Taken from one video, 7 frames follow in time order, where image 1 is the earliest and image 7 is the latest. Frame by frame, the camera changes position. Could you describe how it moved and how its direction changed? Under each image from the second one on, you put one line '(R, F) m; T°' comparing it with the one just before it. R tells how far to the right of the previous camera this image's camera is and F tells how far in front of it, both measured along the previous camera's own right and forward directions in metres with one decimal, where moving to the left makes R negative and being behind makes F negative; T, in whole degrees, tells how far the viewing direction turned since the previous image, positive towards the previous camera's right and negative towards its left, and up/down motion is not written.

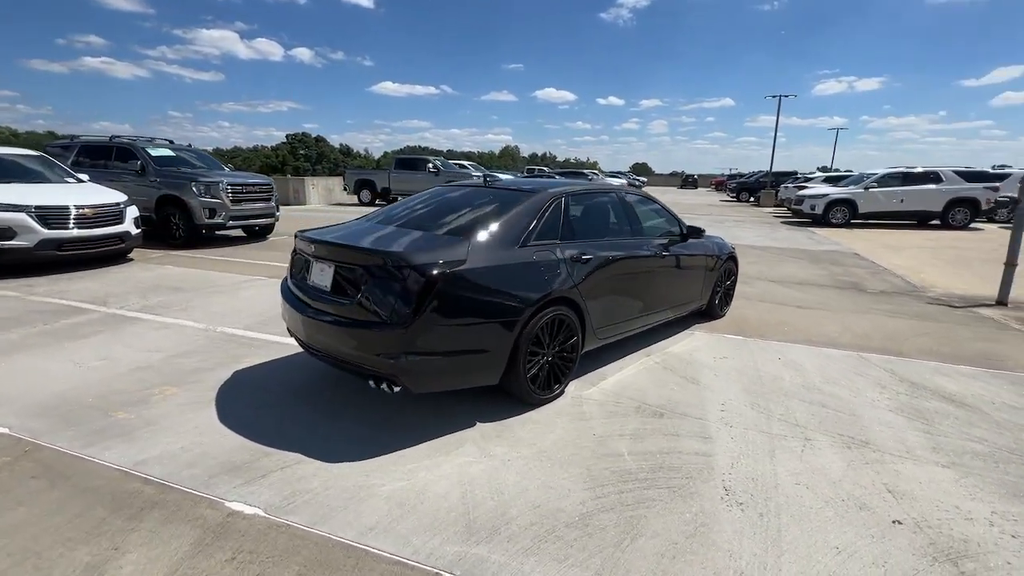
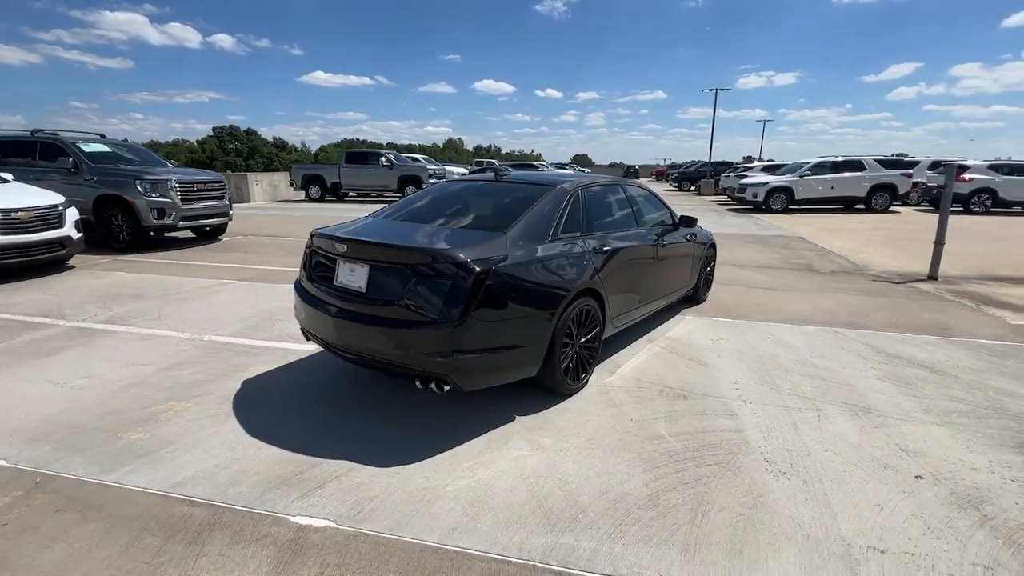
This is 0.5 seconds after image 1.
(-0.7, 0.0) m; +6°
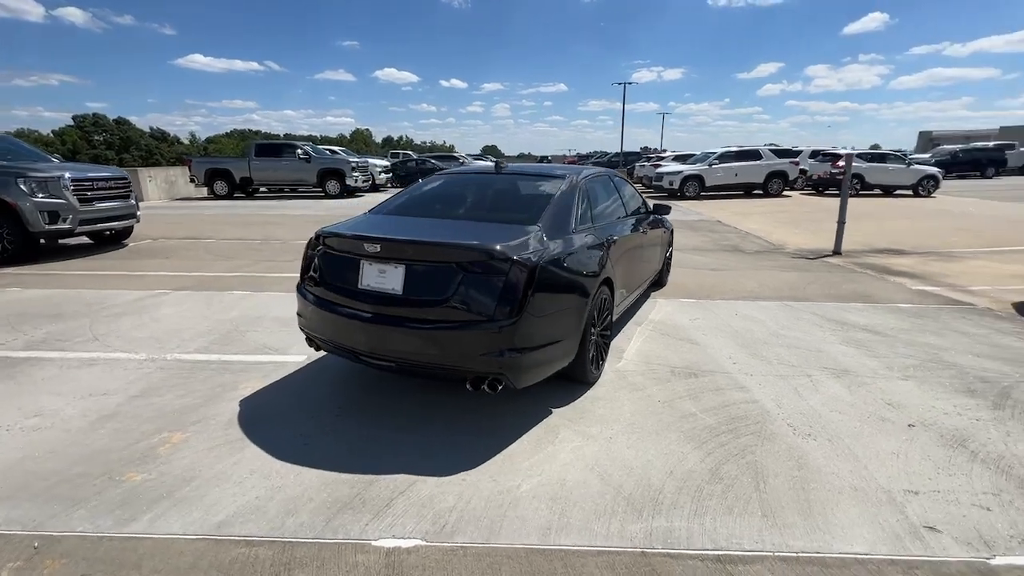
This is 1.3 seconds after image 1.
(-0.9, +0.1) m; +10°
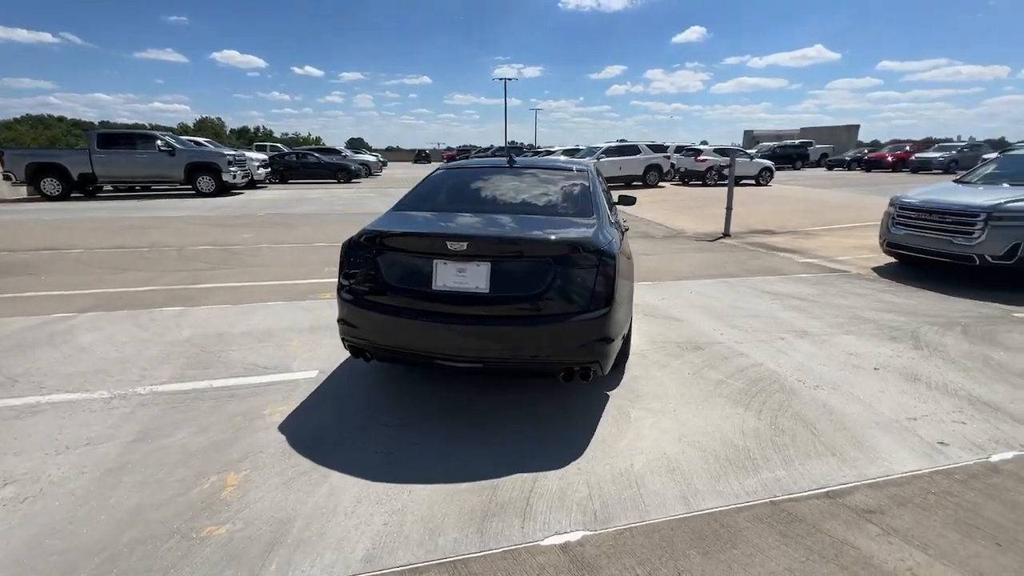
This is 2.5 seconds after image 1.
(-1.3, +0.2) m; +15°
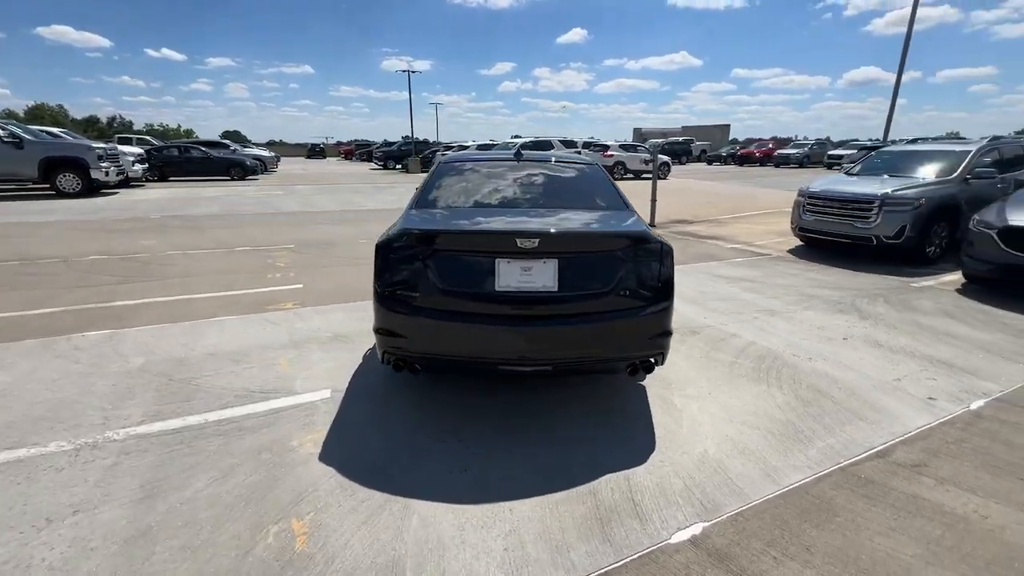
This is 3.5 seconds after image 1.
(-1.0, +0.2) m; +12°
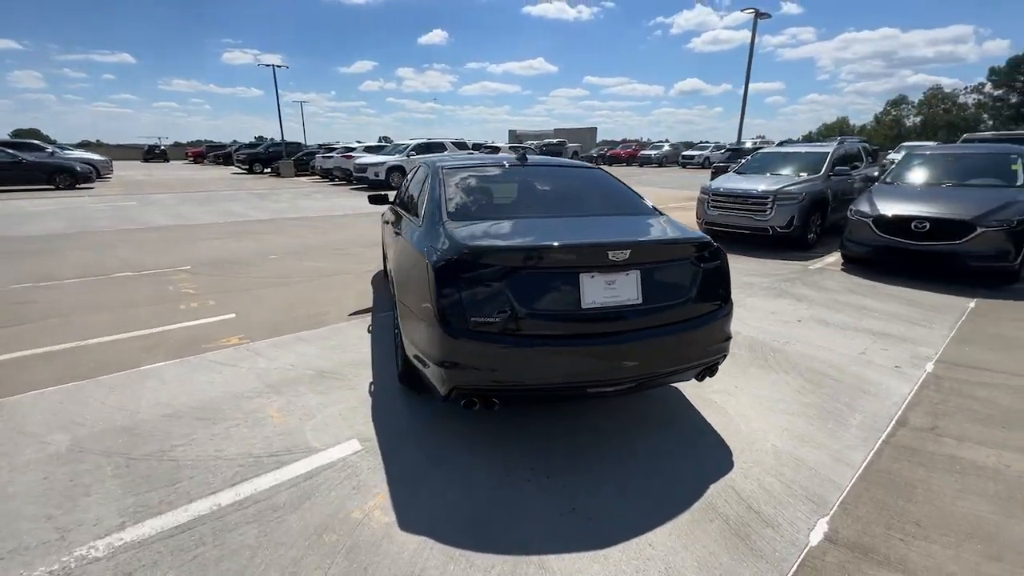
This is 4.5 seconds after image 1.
(-1.1, +0.4) m; +14°
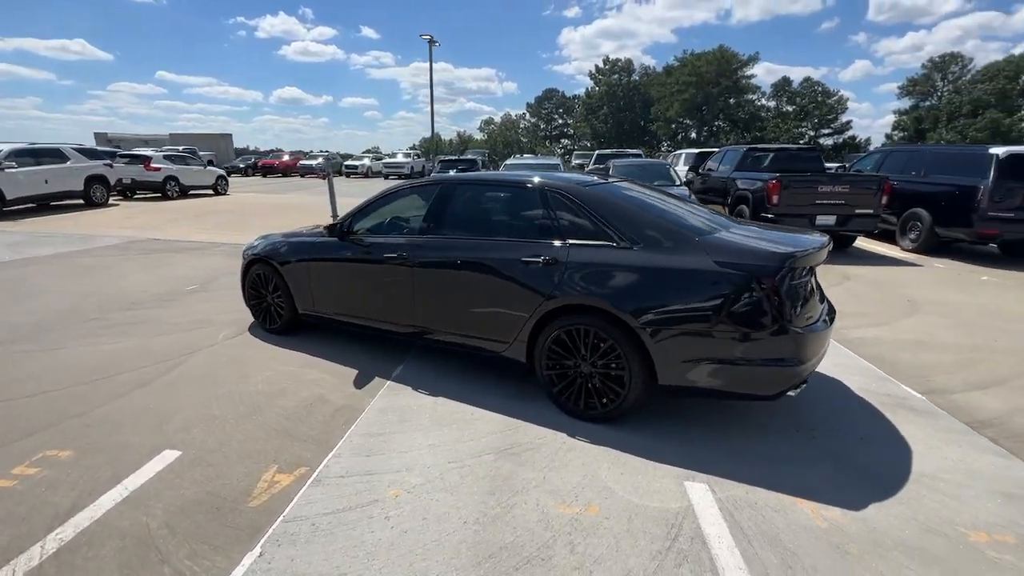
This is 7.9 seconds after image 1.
(-3.4, +1.5) m; +41°
